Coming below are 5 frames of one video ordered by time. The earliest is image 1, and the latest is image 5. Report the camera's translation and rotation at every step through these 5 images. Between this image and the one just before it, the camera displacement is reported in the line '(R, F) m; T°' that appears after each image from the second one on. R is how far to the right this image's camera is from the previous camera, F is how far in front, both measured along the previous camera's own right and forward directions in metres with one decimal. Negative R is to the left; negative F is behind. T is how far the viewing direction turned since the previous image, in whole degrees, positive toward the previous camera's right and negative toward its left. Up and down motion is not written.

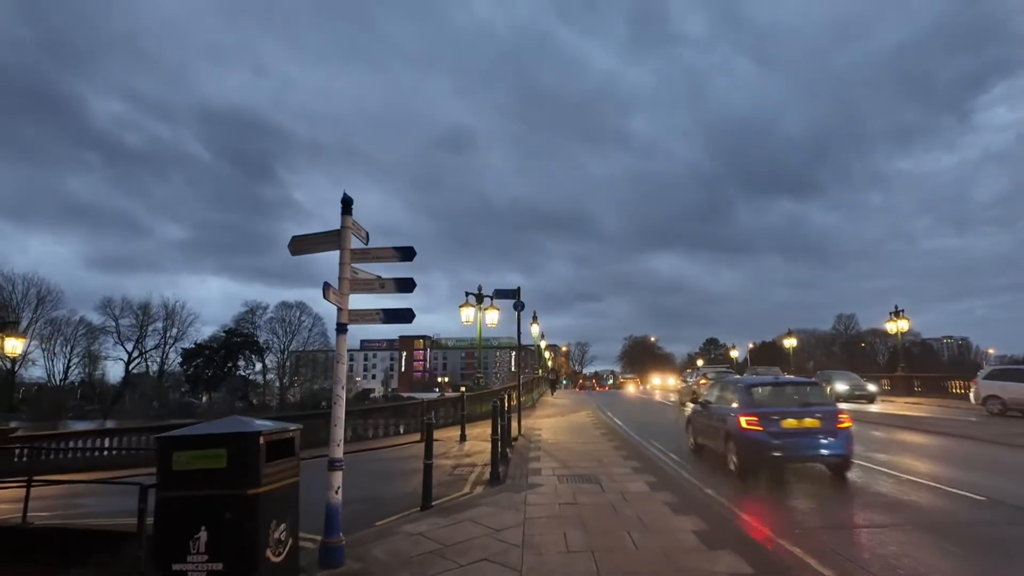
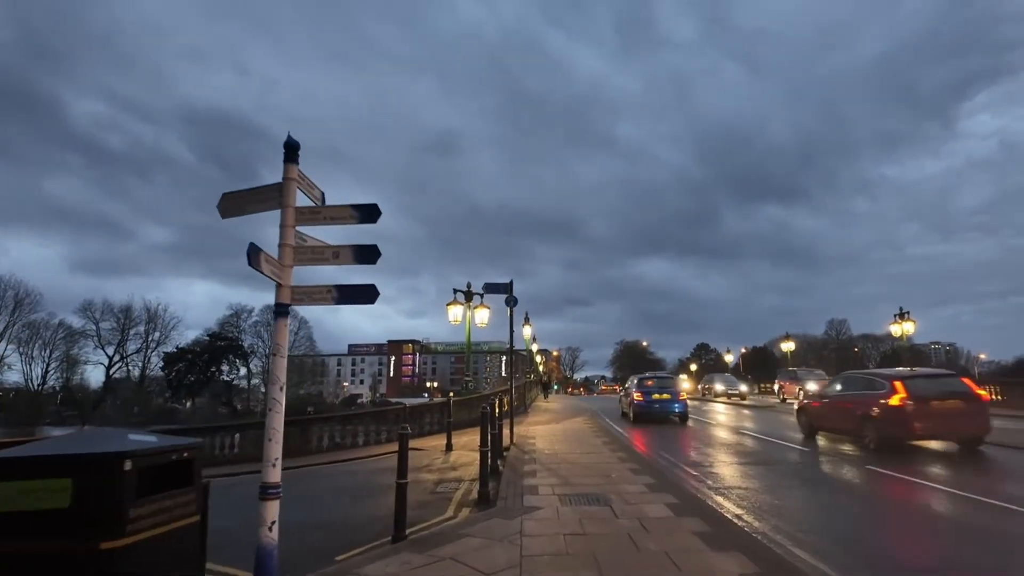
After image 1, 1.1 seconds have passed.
(0.0, +1.4) m; +1°
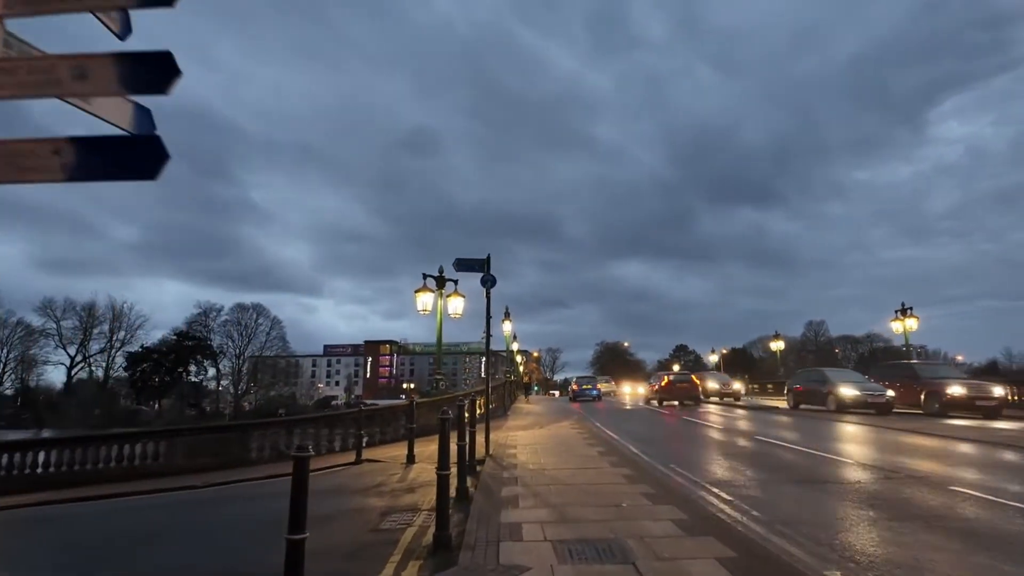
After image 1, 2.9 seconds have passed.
(+0.1, +2.4) m; +2°
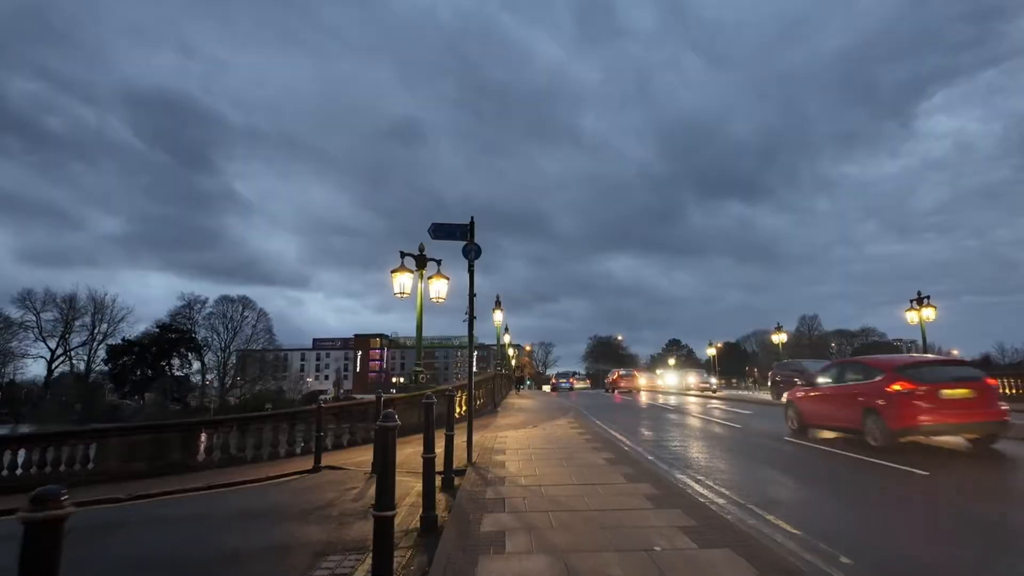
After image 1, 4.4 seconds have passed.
(+0.1, +2.0) m; +1°
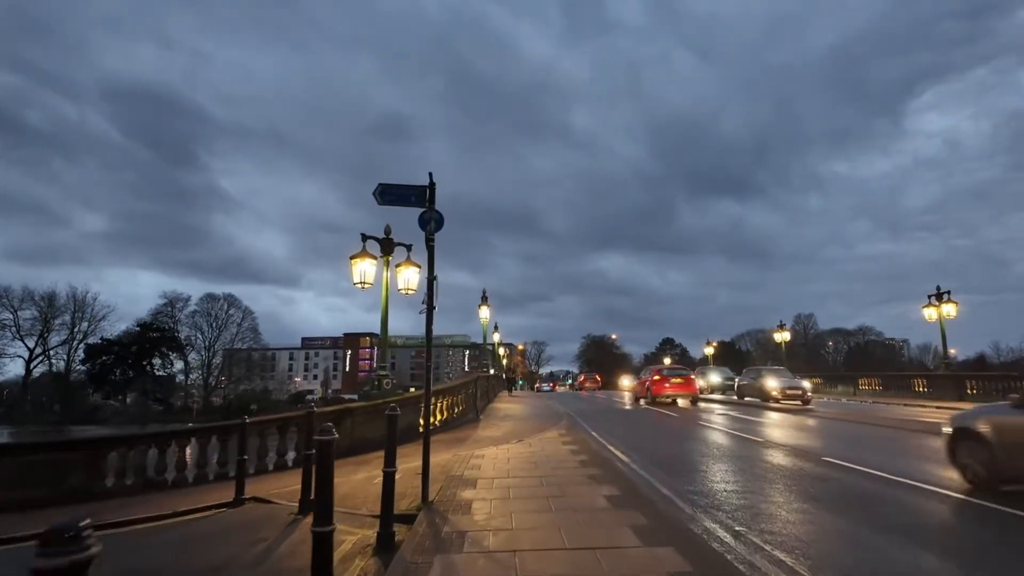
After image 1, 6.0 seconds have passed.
(+0.2, +2.2) m; +1°
